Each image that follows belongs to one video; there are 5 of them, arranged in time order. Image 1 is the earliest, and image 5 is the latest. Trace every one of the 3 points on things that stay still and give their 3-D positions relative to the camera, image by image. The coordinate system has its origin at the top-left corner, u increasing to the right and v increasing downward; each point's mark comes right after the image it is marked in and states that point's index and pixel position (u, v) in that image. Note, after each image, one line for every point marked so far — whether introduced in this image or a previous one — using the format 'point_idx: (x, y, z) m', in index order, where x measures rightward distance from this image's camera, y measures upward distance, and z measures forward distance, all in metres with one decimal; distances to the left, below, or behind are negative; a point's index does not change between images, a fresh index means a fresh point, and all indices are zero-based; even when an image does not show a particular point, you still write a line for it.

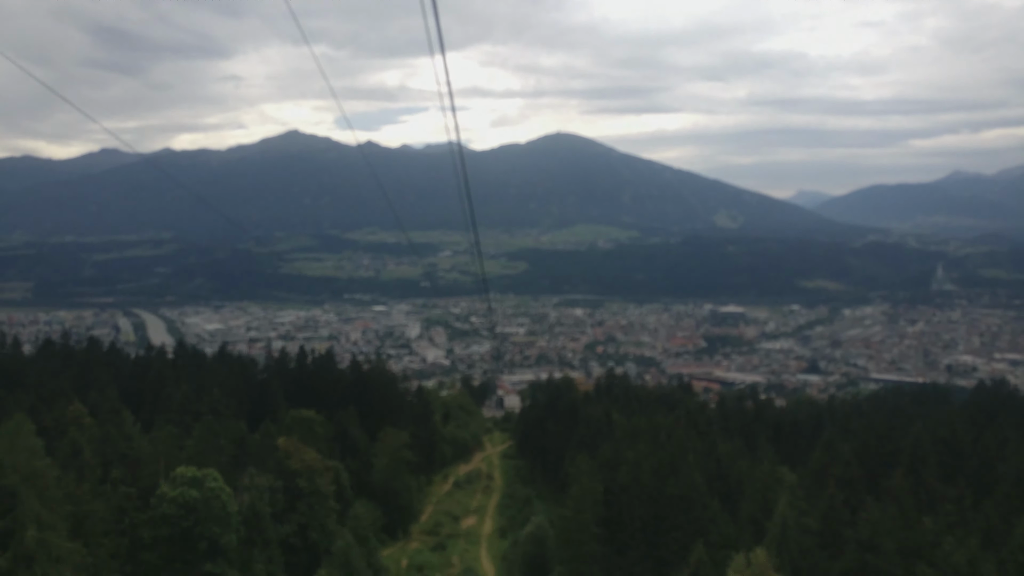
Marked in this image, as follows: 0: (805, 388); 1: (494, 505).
0: (+7.2, -2.4, +19.6) m
1: (-0.1, -2.5, +10.7) m
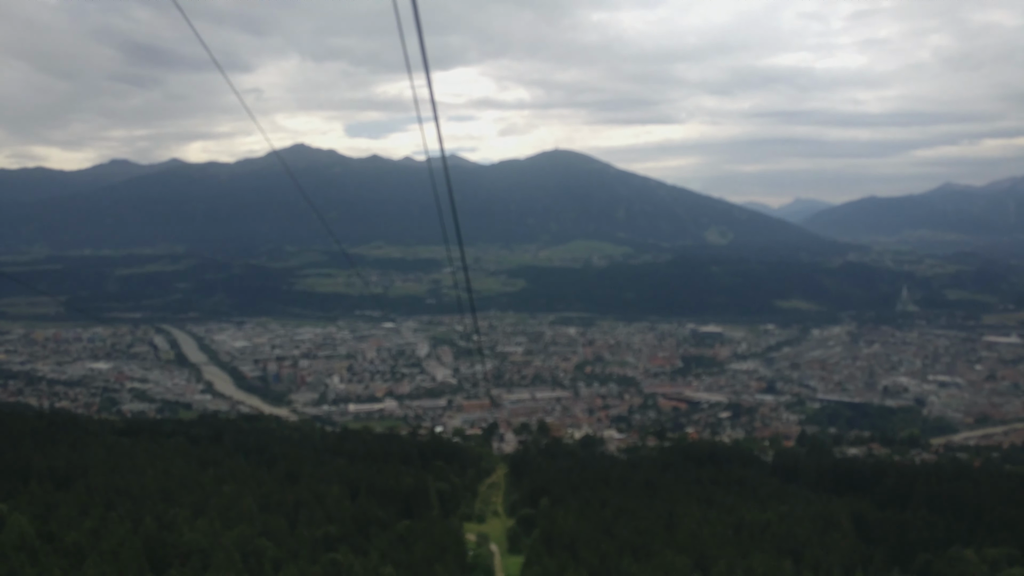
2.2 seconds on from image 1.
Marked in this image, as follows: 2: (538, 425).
0: (+7.1, -3.5, +23.3) m
1: (-0.2, -3.5, +14.3) m
2: (+0.5, -3.4, +18.7) m
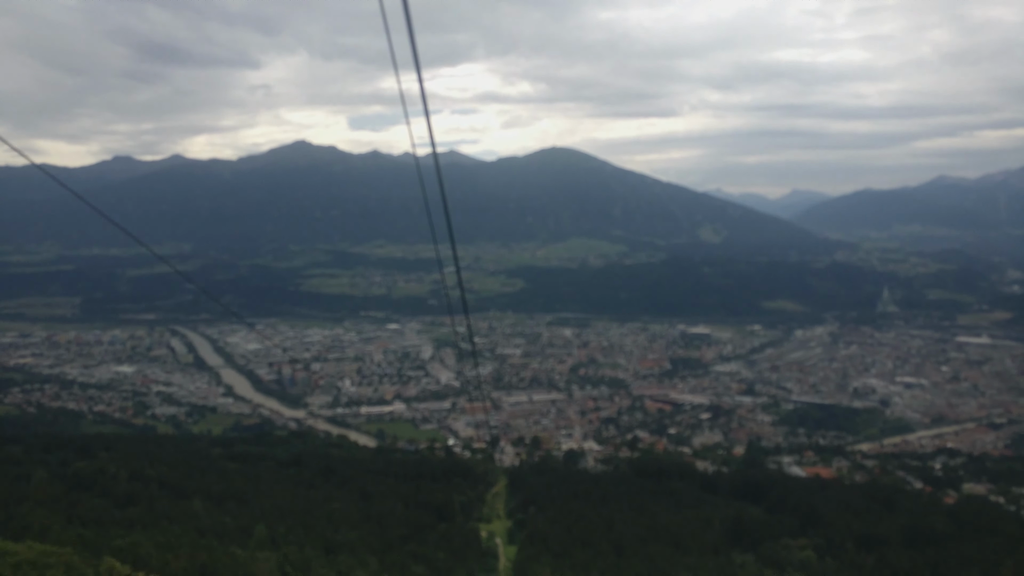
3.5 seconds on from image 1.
0: (+7.1, -3.8, +25.5) m
1: (-0.2, -4.0, +16.5) m
2: (+0.5, -3.9, +20.9) m
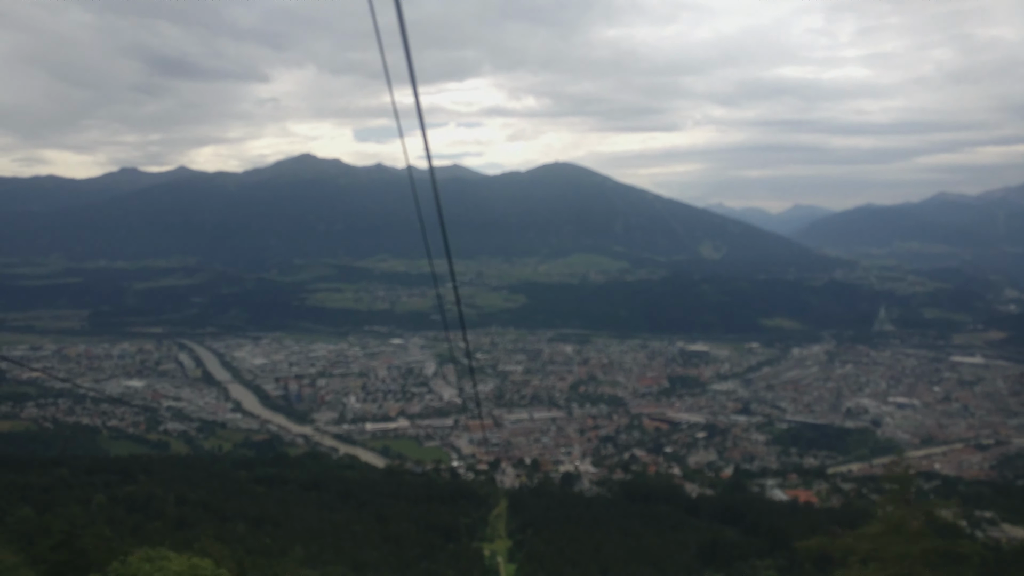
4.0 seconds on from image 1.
0: (+7.1, -4.6, +26.2) m
1: (-0.2, -4.5, +17.2) m
2: (+0.5, -4.5, +21.6) m
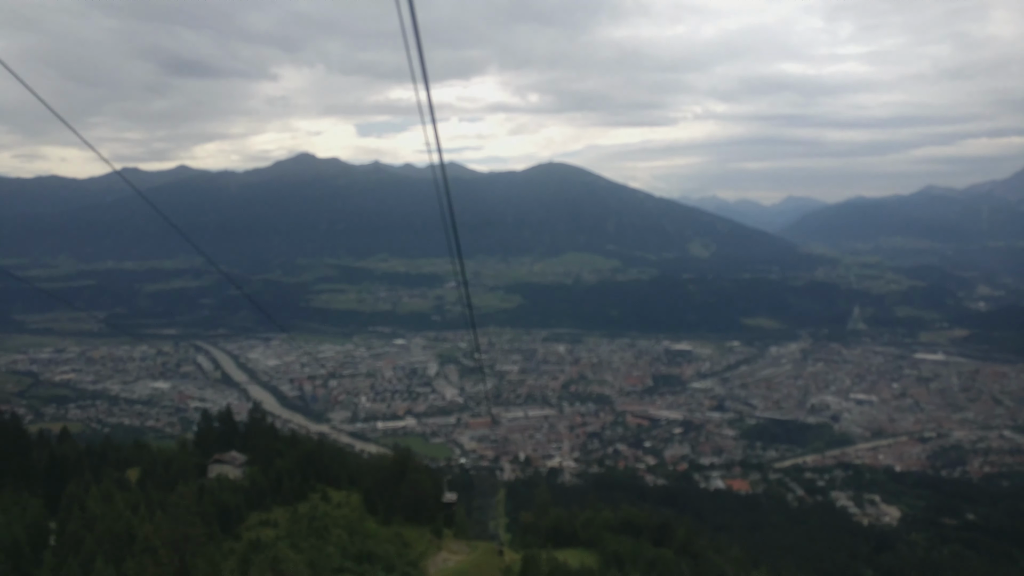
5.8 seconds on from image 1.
0: (+7.0, -4.9, +29.3) m
1: (-0.2, -5.1, +20.3) m
2: (+0.4, -5.0, +24.7) m
